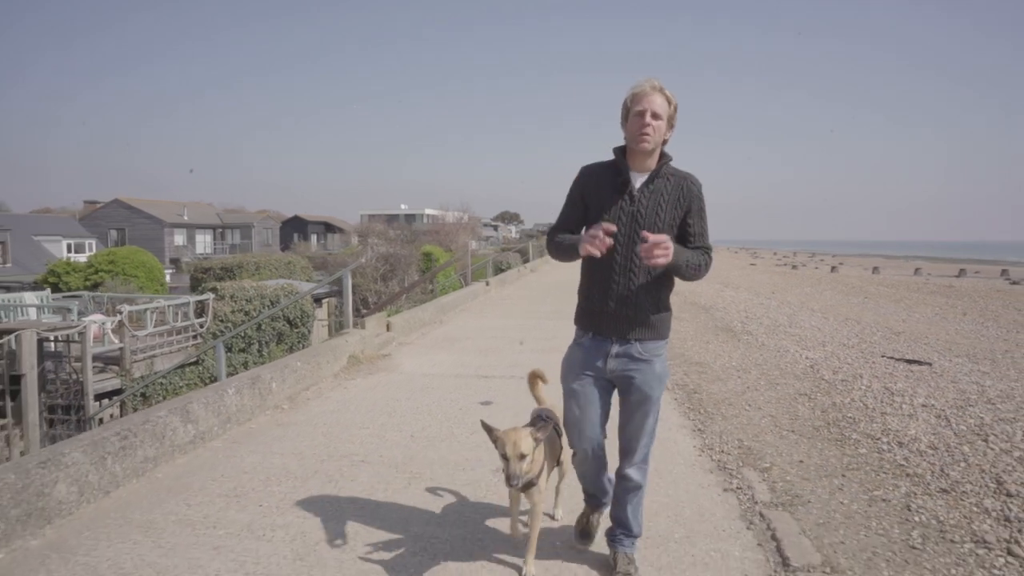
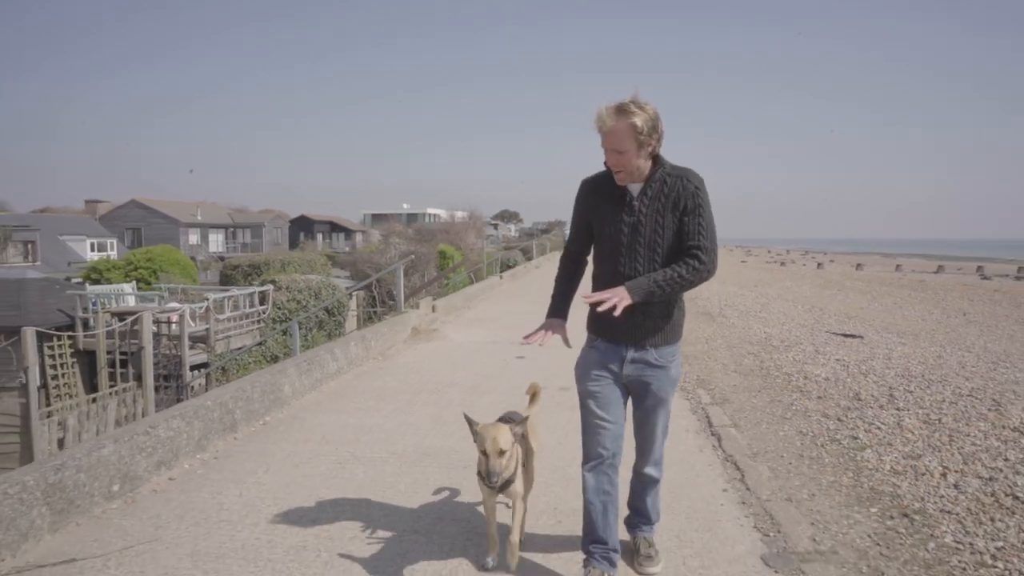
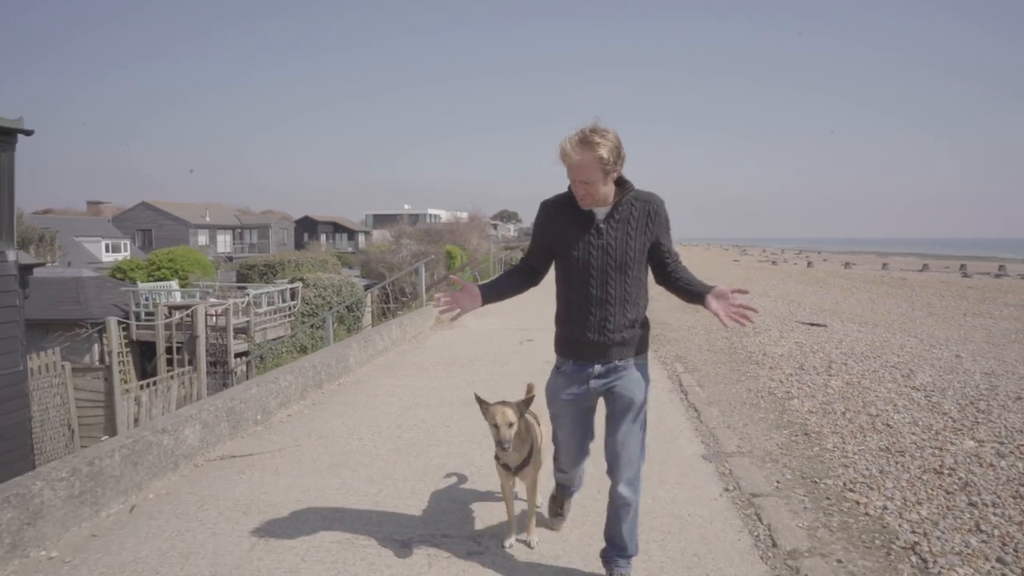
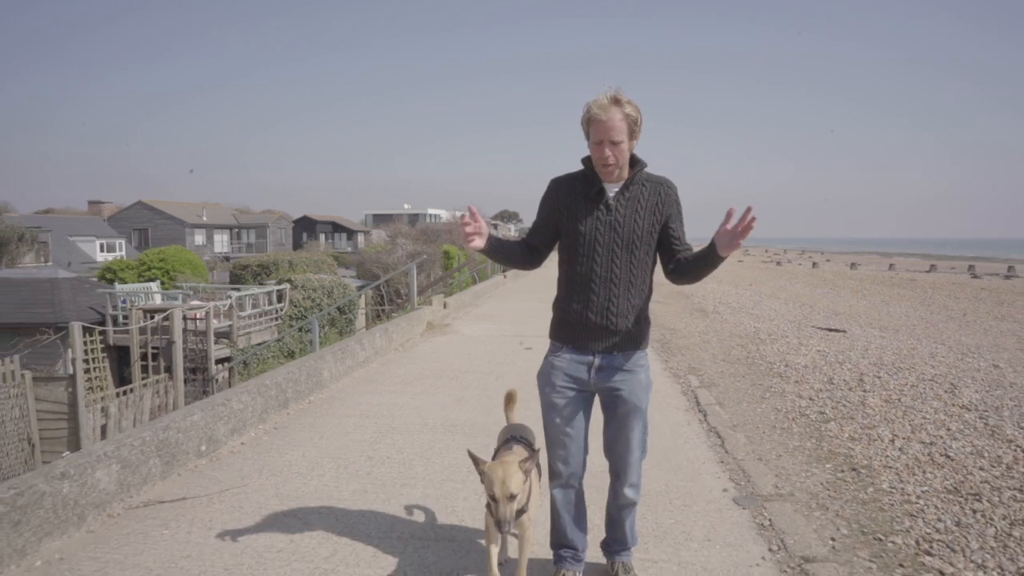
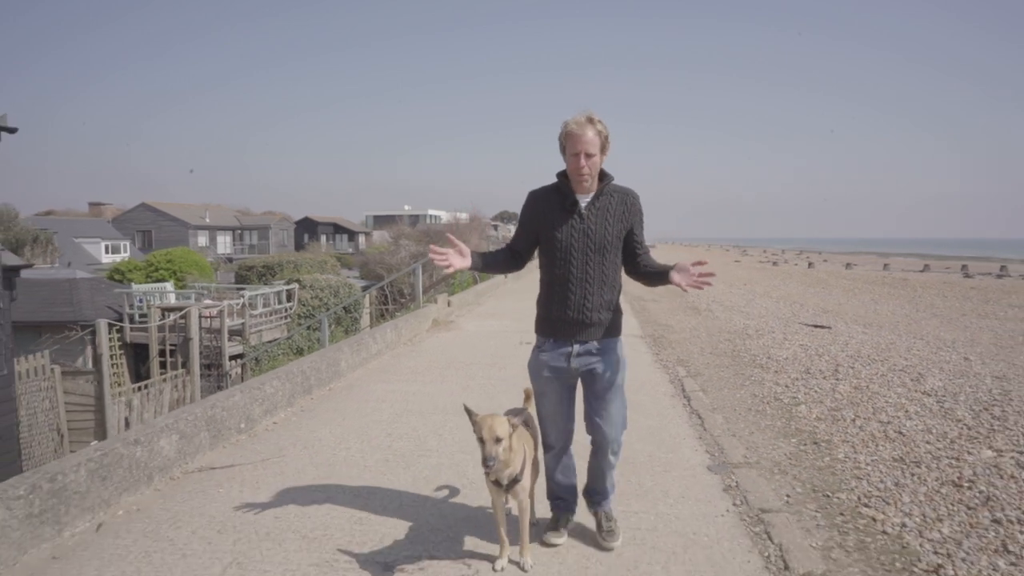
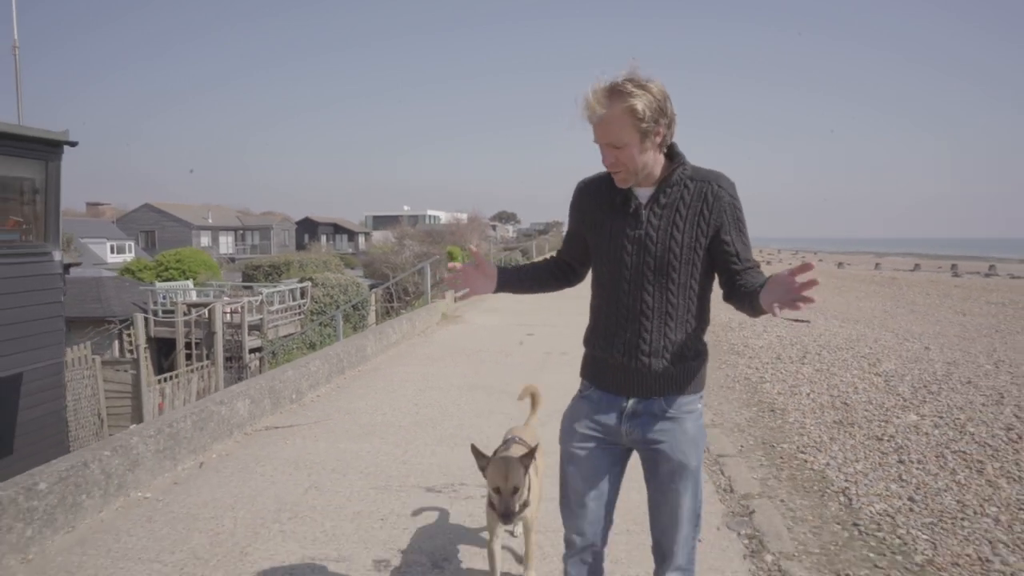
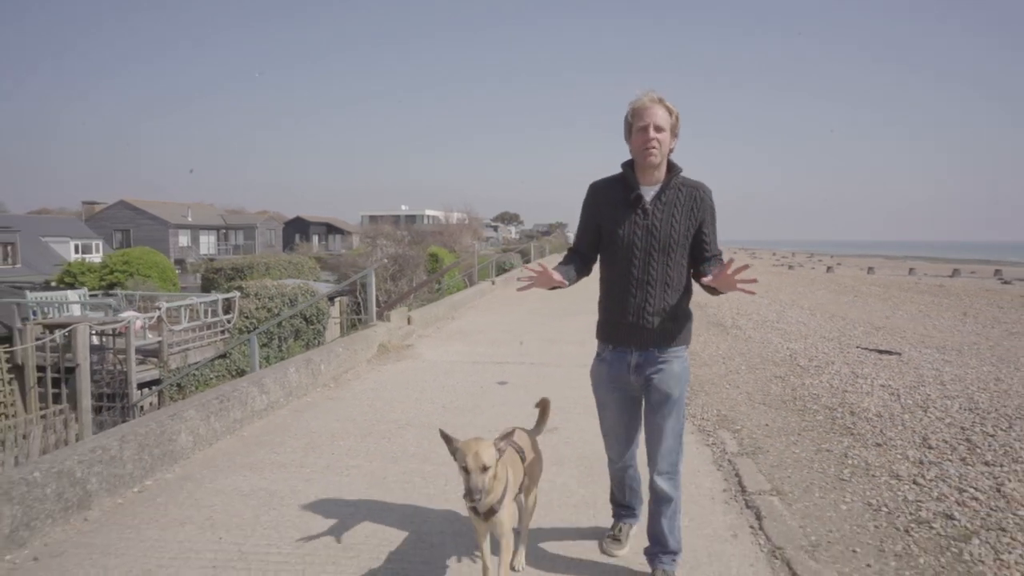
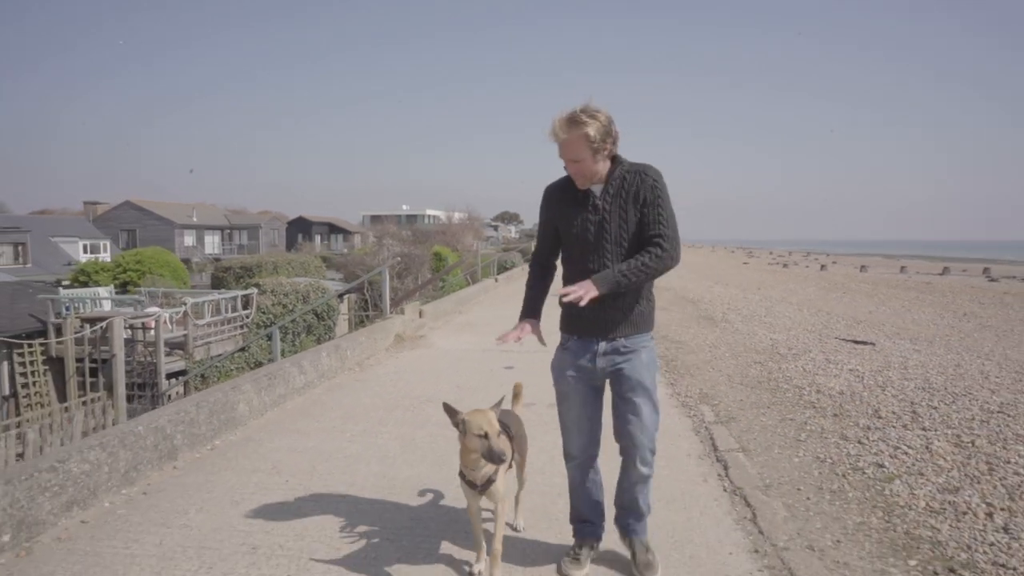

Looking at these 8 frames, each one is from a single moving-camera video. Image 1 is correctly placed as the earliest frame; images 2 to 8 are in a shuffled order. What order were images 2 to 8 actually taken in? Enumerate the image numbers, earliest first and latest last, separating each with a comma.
7, 8, 2, 4, 5, 3, 6
